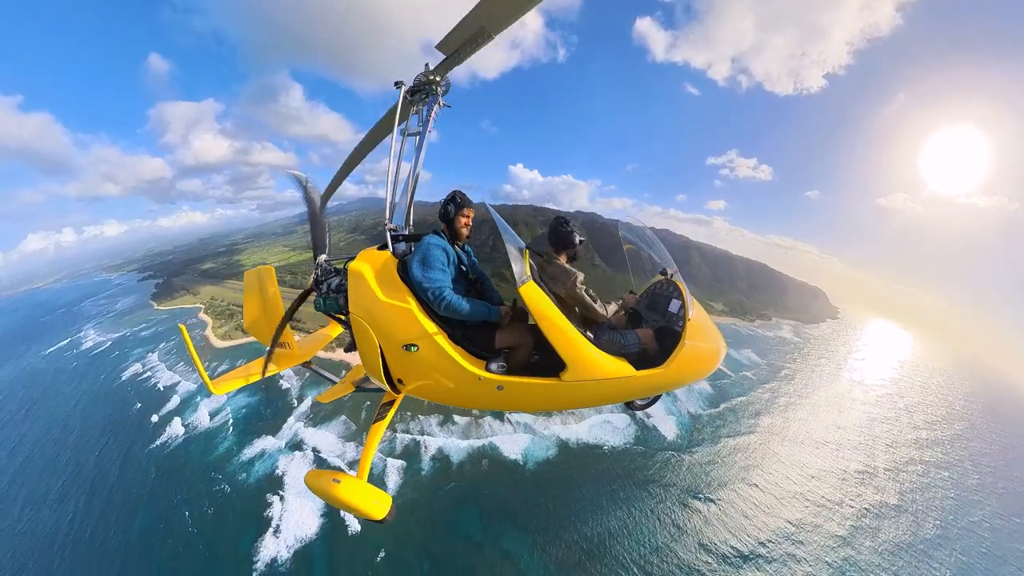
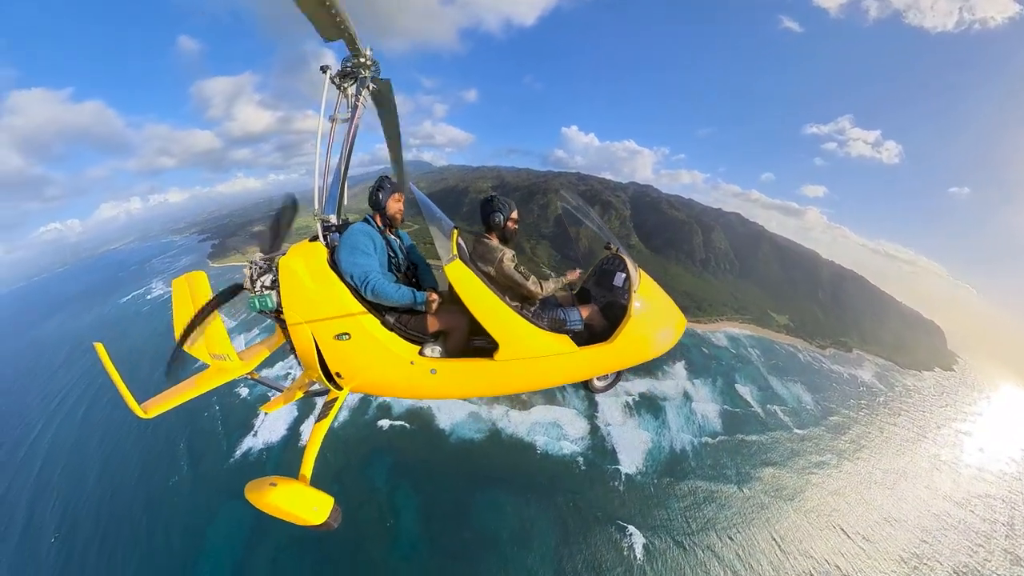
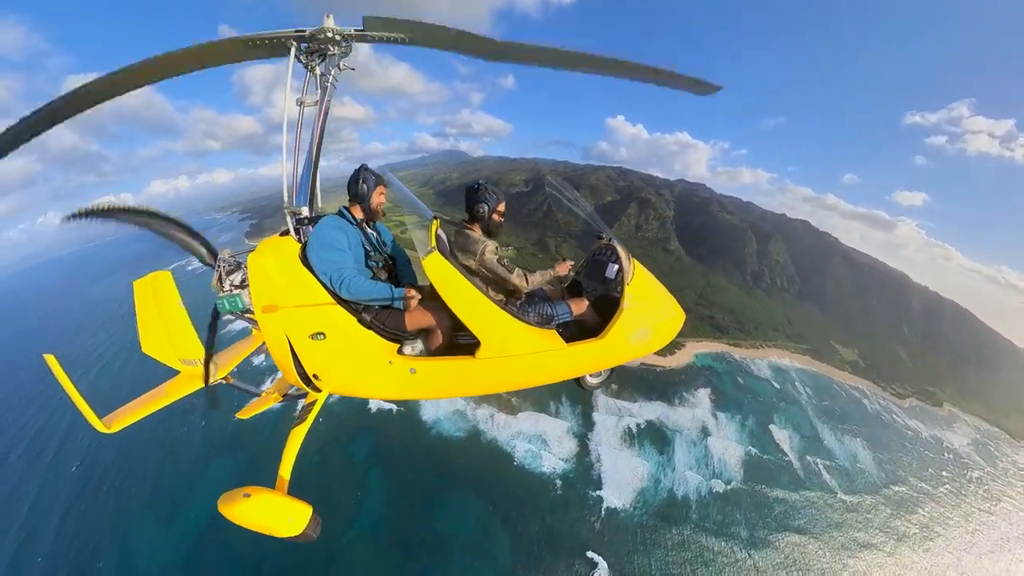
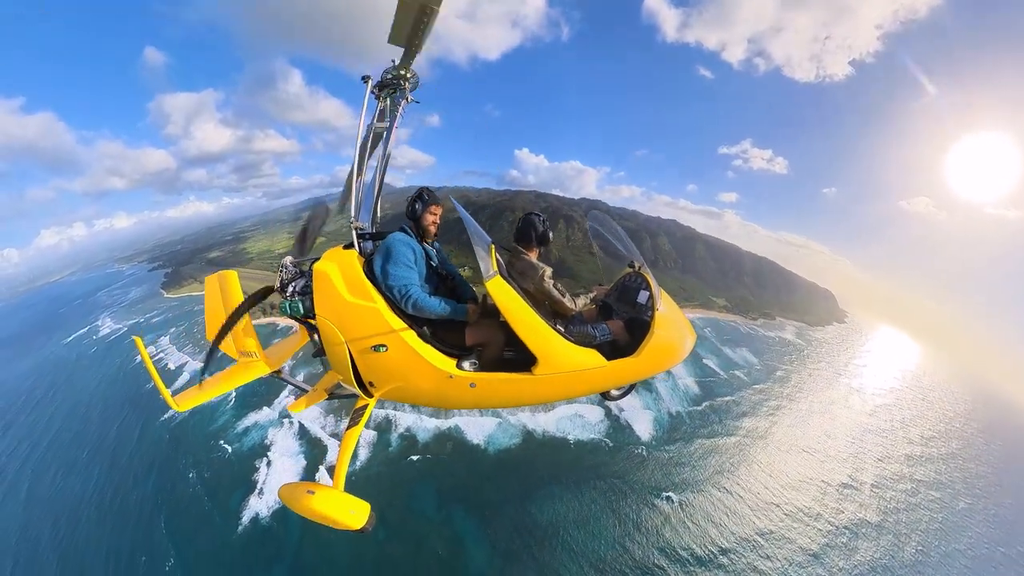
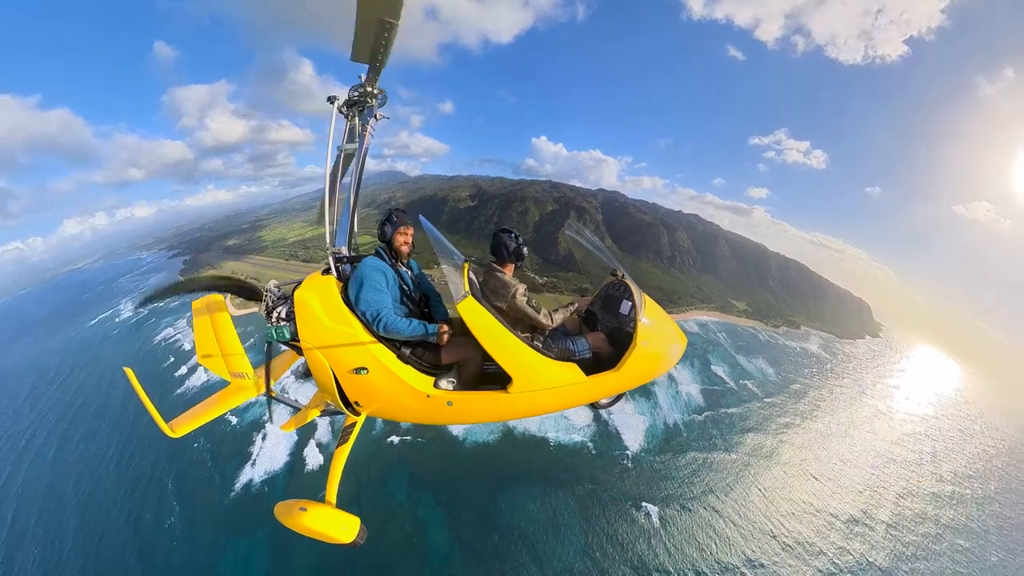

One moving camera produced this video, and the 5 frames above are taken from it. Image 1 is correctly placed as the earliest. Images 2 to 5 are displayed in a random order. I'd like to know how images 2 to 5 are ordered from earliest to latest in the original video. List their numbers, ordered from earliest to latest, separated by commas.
4, 5, 2, 3
